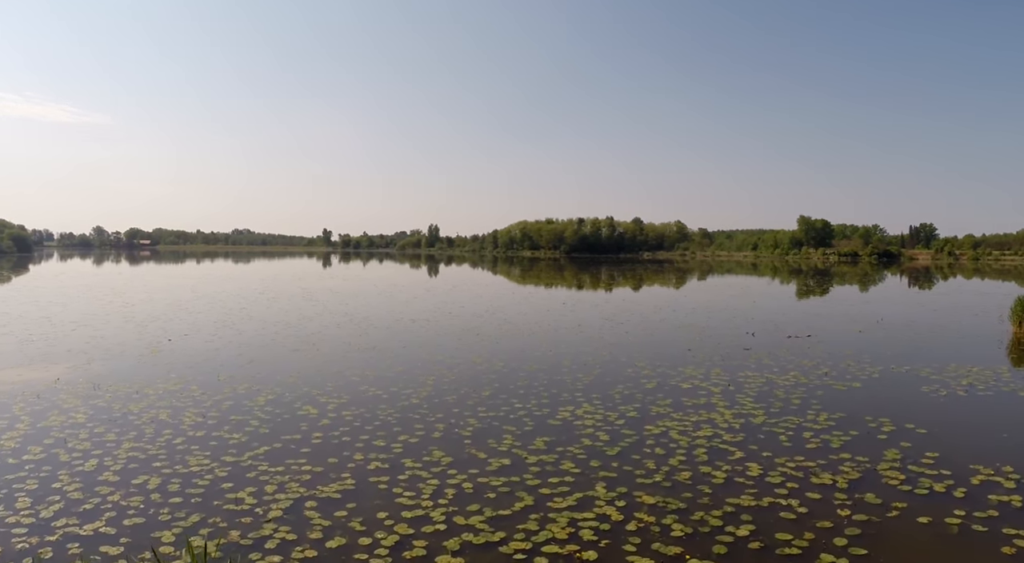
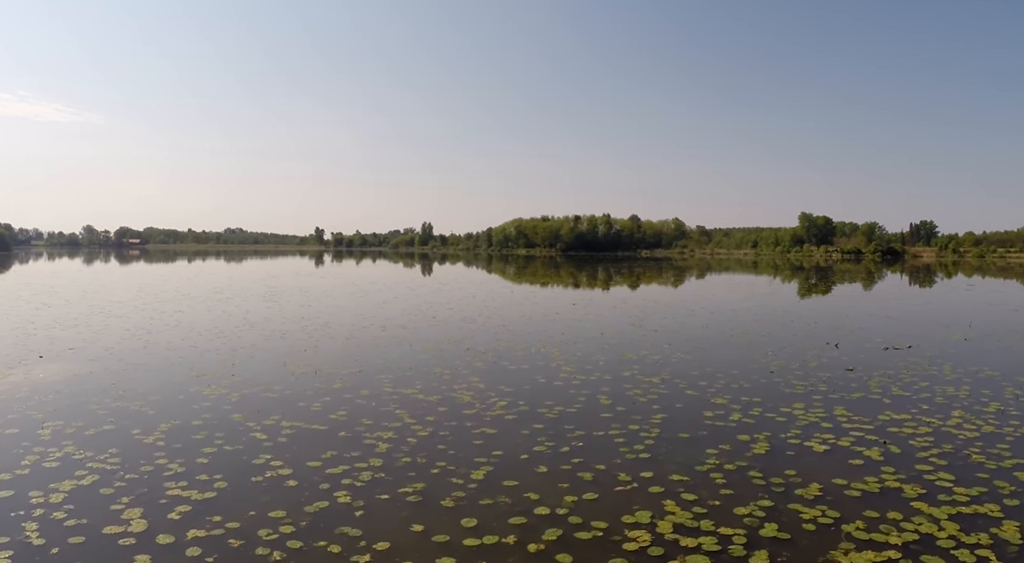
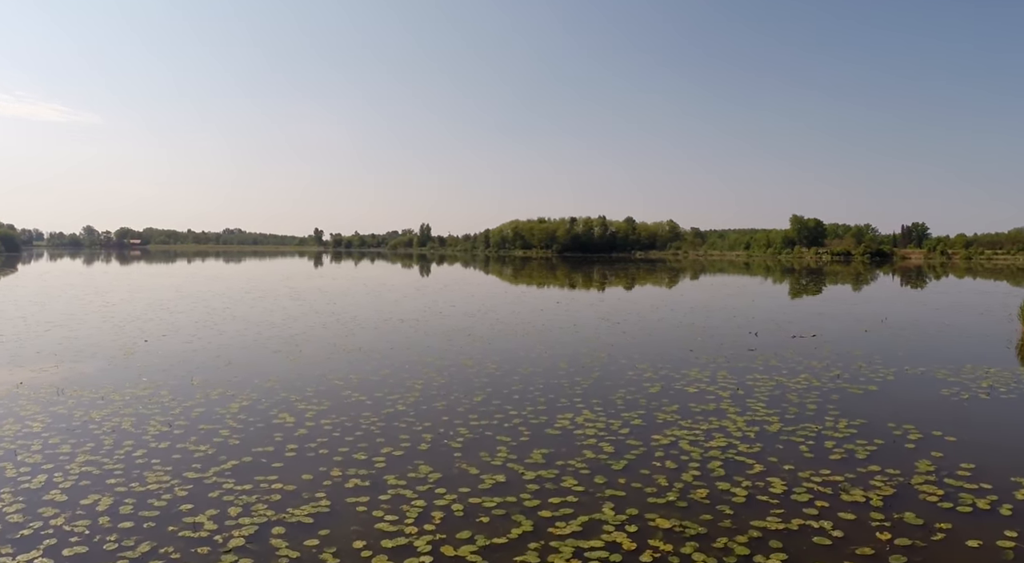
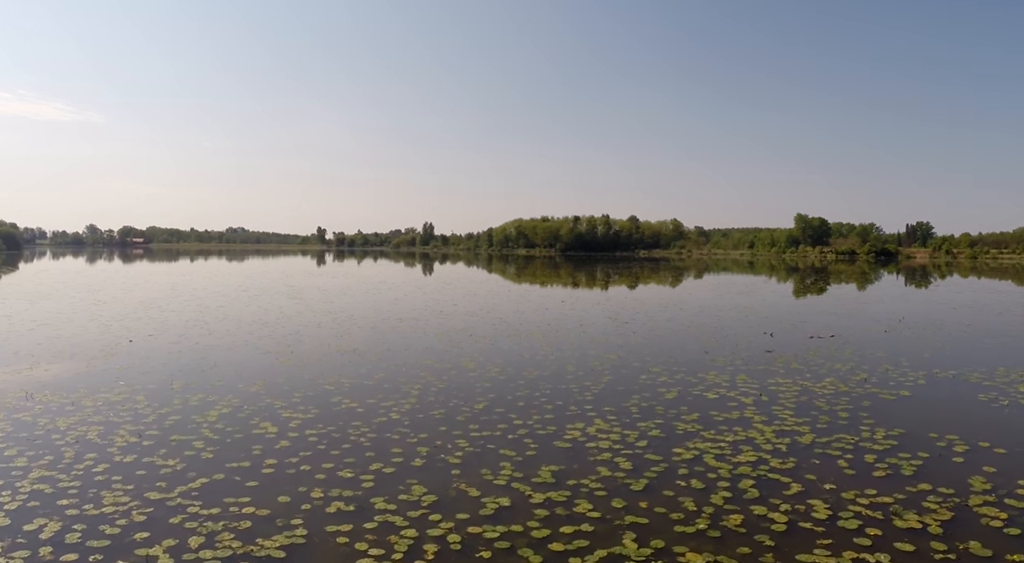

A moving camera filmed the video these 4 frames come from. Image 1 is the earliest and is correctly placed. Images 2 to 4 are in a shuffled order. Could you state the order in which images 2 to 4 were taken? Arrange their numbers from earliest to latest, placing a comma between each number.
3, 4, 2
